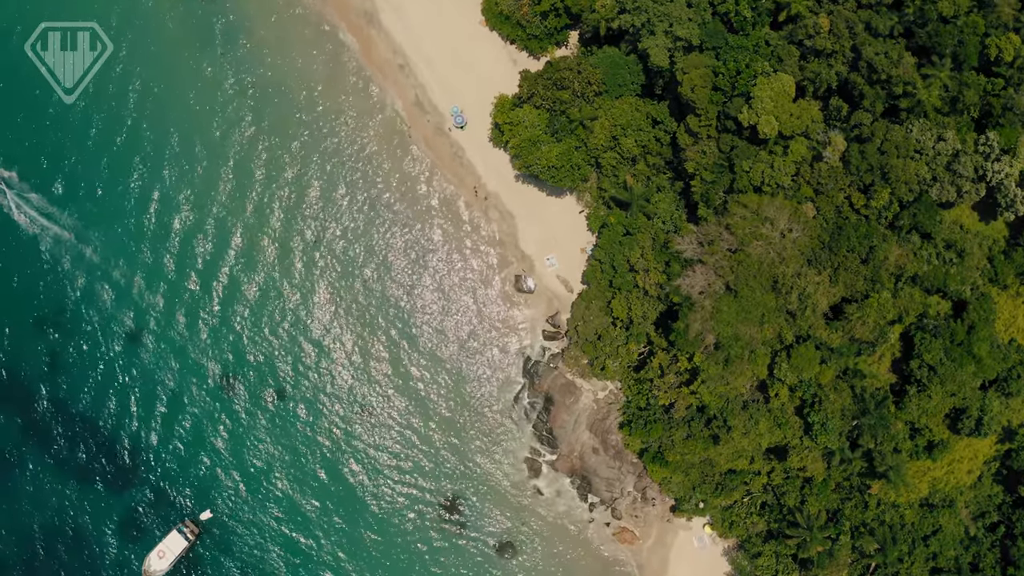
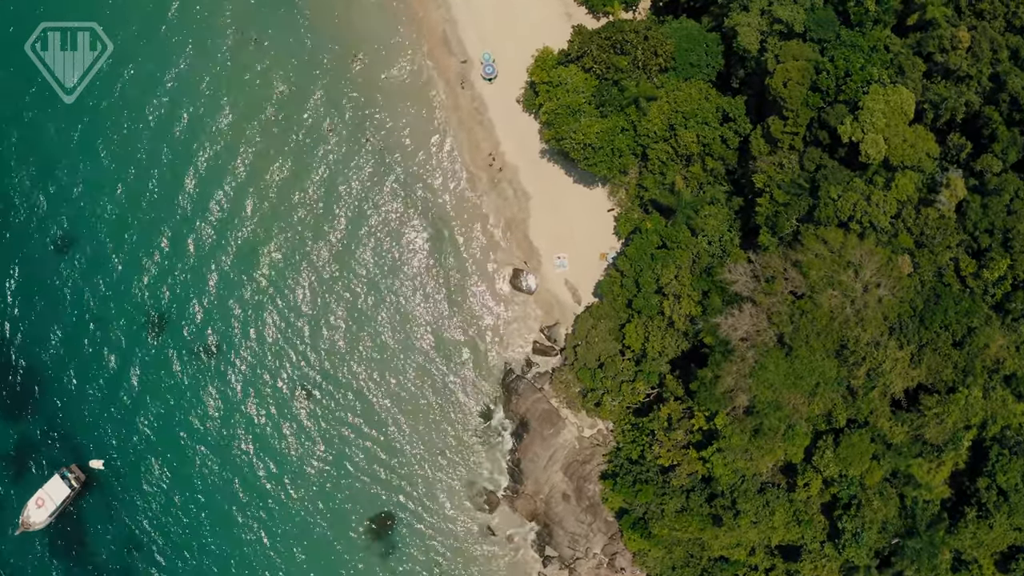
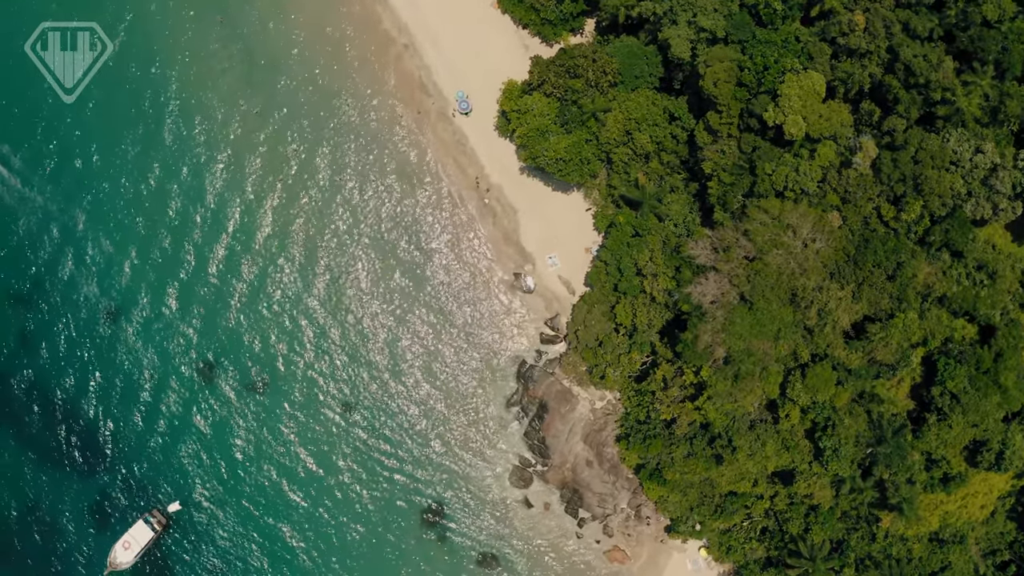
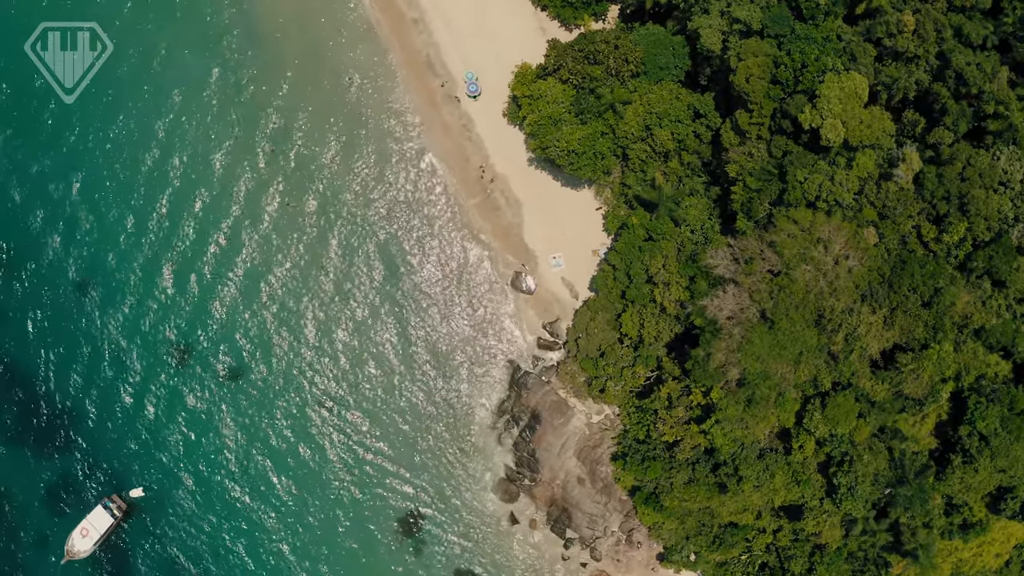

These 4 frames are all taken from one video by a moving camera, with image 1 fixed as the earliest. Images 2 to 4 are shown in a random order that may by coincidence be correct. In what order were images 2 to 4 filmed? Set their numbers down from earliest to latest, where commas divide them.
3, 4, 2
